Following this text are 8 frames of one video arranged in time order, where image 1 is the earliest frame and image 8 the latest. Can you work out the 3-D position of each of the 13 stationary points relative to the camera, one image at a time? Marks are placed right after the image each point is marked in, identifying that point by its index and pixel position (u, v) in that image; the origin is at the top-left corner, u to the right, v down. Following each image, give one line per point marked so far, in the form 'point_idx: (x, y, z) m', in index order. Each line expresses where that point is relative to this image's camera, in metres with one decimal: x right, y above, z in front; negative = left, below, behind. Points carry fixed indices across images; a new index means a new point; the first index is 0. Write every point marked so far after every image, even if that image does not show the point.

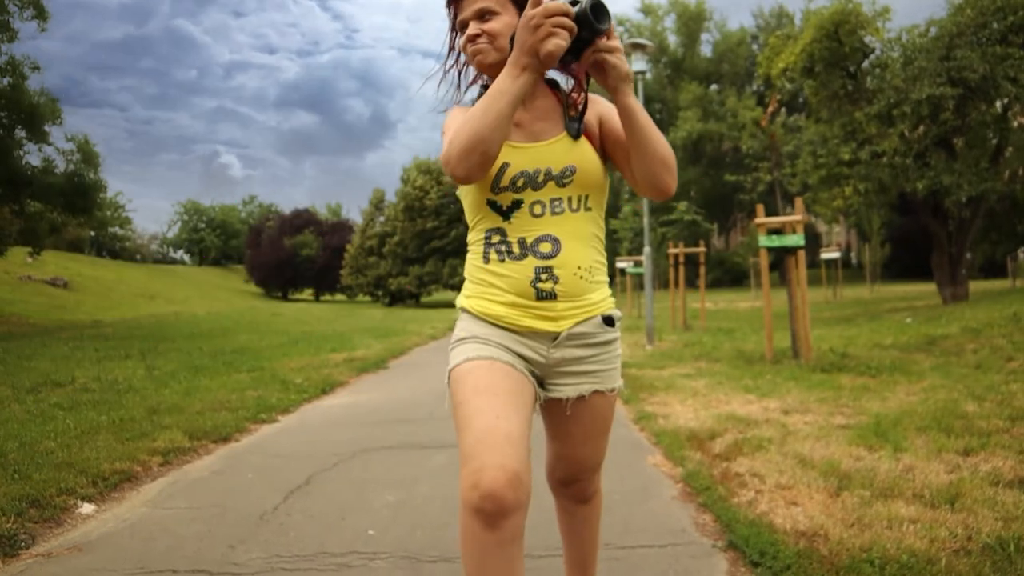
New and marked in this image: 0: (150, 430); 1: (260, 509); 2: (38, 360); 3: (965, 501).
0: (-2.7, -1.1, +6.3) m
1: (-1.2, -1.1, +4.2) m
2: (-6.9, -1.1, +12.1) m
3: (+1.9, -0.9, +3.5) m
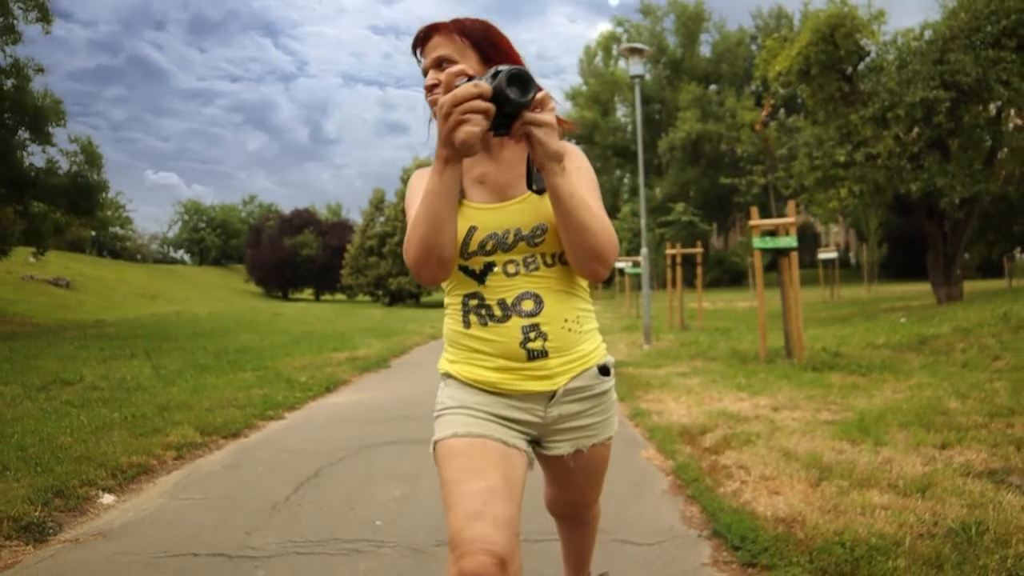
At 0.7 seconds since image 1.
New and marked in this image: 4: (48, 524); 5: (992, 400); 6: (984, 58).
0: (-2.7, -1.1, +6.5) m
1: (-1.3, -1.1, +4.4) m
2: (-6.9, -1.1, +12.3) m
3: (+1.9, -0.9, +3.7) m
4: (-2.2, -1.1, +4.0) m
5: (+3.6, -0.8, +6.3) m
6: (+8.8, +4.3, +15.6) m
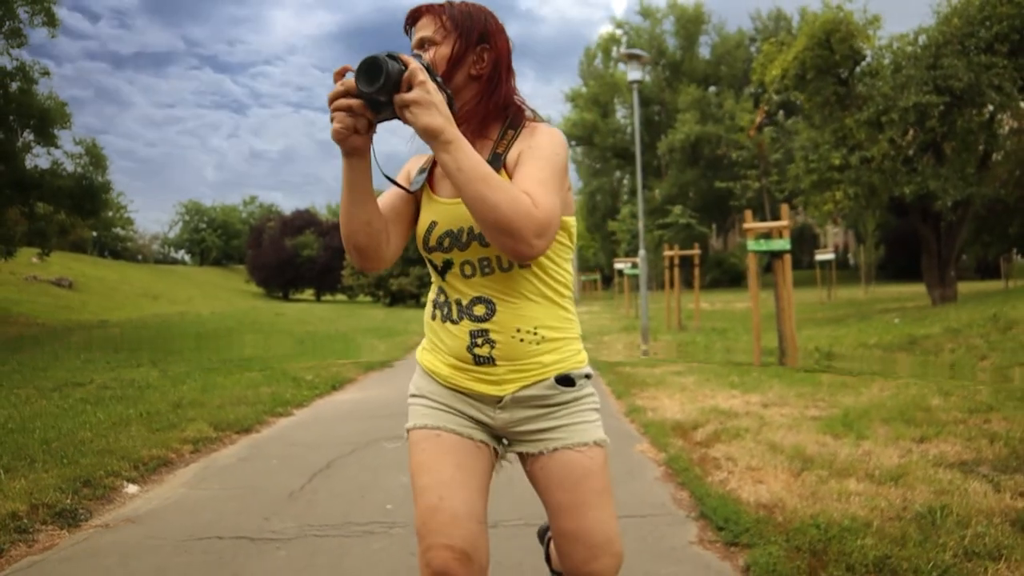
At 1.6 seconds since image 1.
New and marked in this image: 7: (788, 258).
0: (-2.7, -1.1, +6.8) m
1: (-1.2, -1.1, +4.6) m
2: (-6.9, -1.1, +12.6) m
3: (+1.9, -0.9, +4.0) m
4: (-2.2, -1.1, +4.3) m
5: (+3.6, -0.9, +6.6) m
6: (+8.8, +4.2, +15.8) m
7: (+3.4, +0.4, +10.4) m
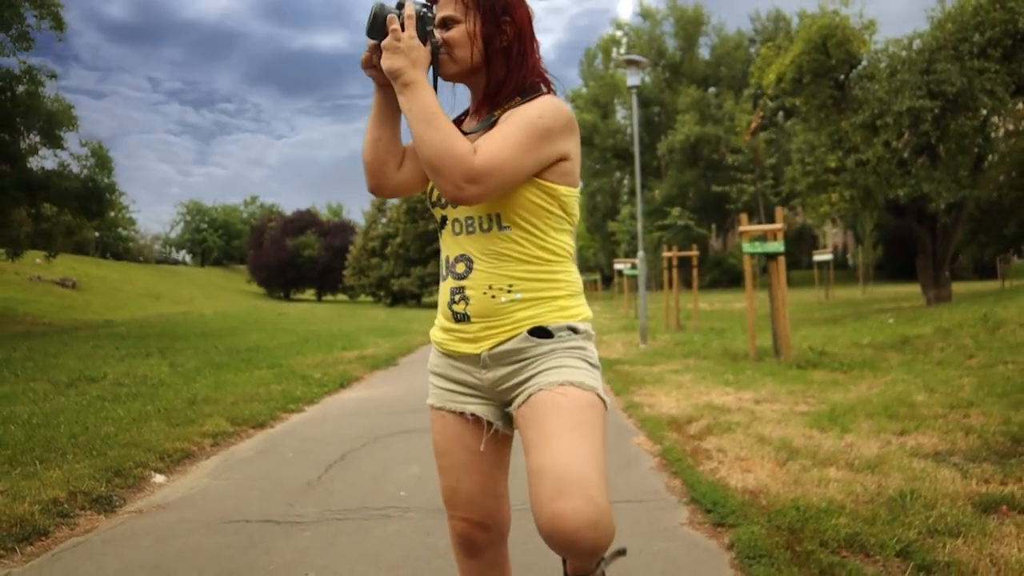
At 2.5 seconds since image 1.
0: (-2.7, -1.1, +7.1) m
1: (-1.2, -1.1, +5.0) m
2: (-6.9, -1.1, +12.9) m
3: (+1.9, -0.9, +4.3) m
4: (-2.2, -1.1, +4.6) m
5: (+3.7, -0.9, +6.9) m
6: (+8.8, +4.2, +16.1) m
7: (+3.4, +0.4, +10.7) m
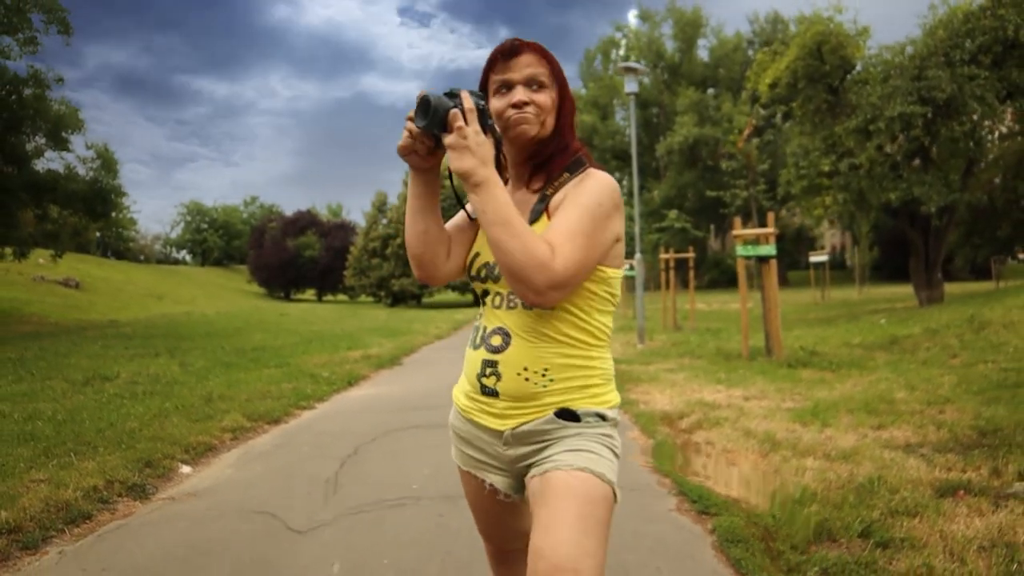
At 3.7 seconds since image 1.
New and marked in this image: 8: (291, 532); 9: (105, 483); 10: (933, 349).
0: (-2.7, -1.1, +7.5) m
1: (-1.2, -1.2, +5.3) m
2: (-6.9, -1.1, +13.3) m
3: (+1.9, -0.9, +4.6) m
4: (-2.1, -1.2, +4.9) m
5: (+3.7, -0.9, +7.3) m
6: (+8.8, +4.2, +16.5) m
7: (+3.5, +0.3, +11.1) m
8: (-1.1, -1.2, +4.0) m
9: (-2.3, -1.1, +4.8) m
10: (+5.2, -0.8, +10.5) m
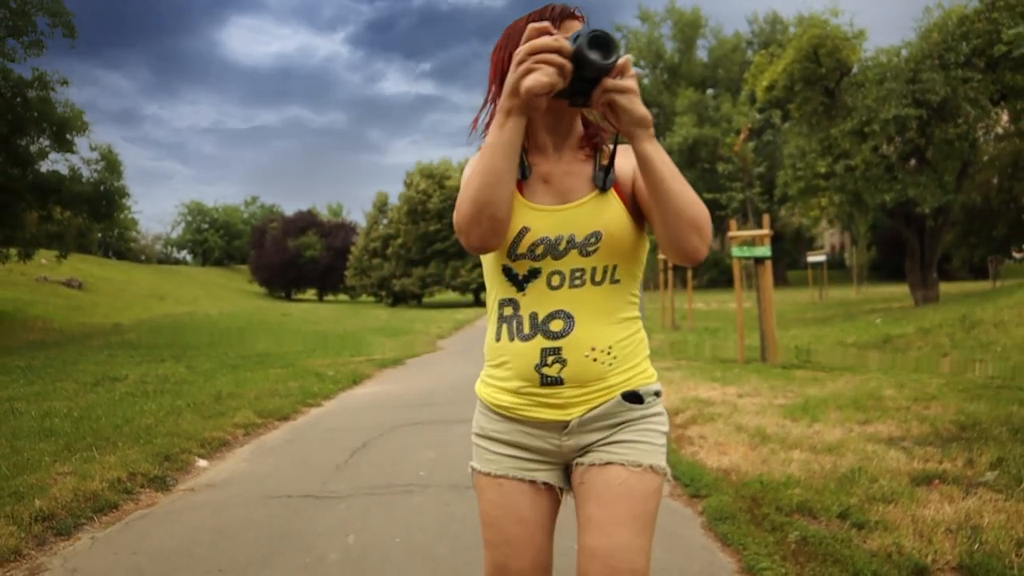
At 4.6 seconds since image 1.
0: (-2.6, -1.1, +7.7) m
1: (-1.2, -1.2, +5.6) m
2: (-6.9, -1.1, +13.5) m
3: (+1.9, -0.9, +4.9) m
4: (-2.1, -1.2, +5.2) m
5: (+3.7, -0.9, +7.5) m
6: (+8.8, +4.2, +16.8) m
7: (+3.5, +0.3, +11.4) m
8: (-1.0, -1.2, +4.3) m
9: (-2.3, -1.1, +5.0) m
10: (+5.3, -0.8, +10.7) m
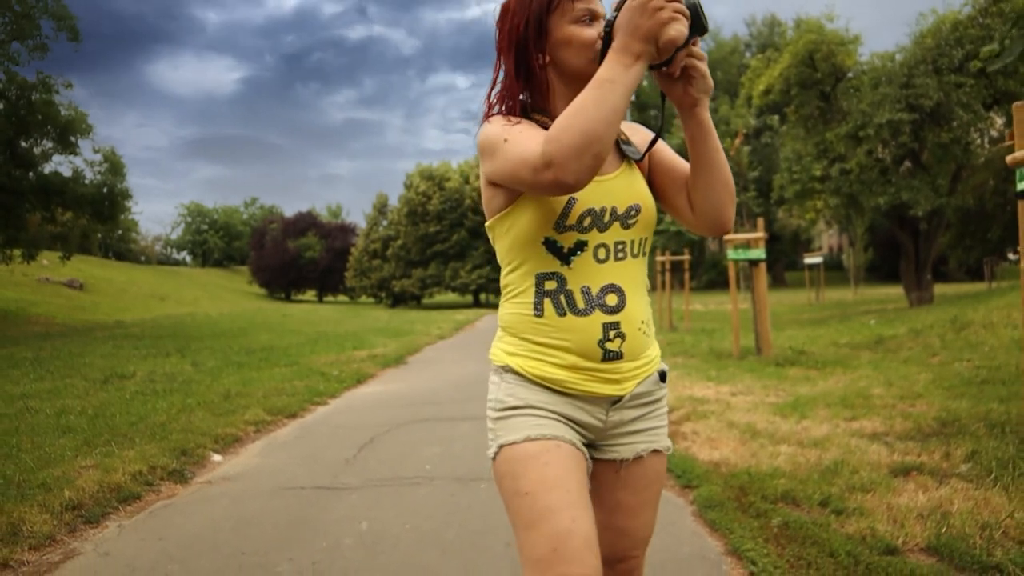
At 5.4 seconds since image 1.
0: (-2.6, -1.1, +8.0) m
1: (-1.2, -1.2, +5.8) m
2: (-6.9, -1.1, +13.8) m
3: (+1.9, -1.0, +5.1) m
4: (-2.1, -1.2, +5.4) m
5: (+3.7, -0.9, +7.8) m
6: (+8.8, +4.2, +17.0) m
7: (+3.5, +0.3, +11.6) m
8: (-1.0, -1.2, +4.5) m
9: (-2.3, -1.1, +5.3) m
10: (+5.3, -0.8, +11.0) m
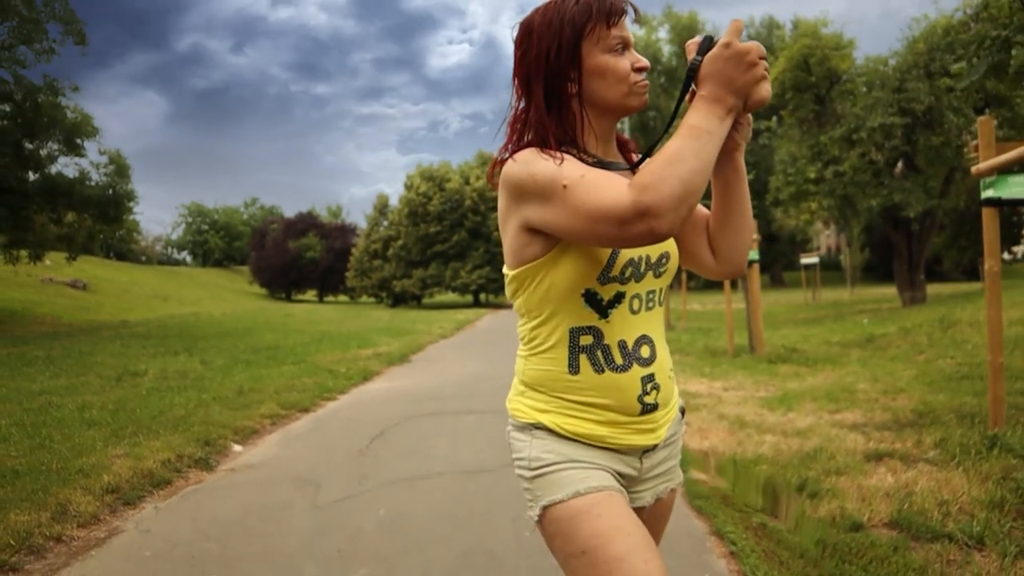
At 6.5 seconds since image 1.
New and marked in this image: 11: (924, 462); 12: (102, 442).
0: (-2.6, -1.1, +8.4) m
1: (-1.2, -1.2, +6.2) m
2: (-6.8, -1.1, +14.1) m
3: (+2.0, -1.0, +5.5) m
4: (-2.1, -1.2, +5.8) m
5: (+3.7, -0.9, +8.2) m
6: (+8.8, +4.2, +17.4) m
7: (+3.5, +0.3, +12.0) m
8: (-1.0, -1.2, +4.9) m
9: (-2.3, -1.1, +5.7) m
10: (+5.3, -0.8, +11.4) m
11: (+2.2, -0.9, +4.5) m
12: (-3.0, -1.1, +6.2) m
